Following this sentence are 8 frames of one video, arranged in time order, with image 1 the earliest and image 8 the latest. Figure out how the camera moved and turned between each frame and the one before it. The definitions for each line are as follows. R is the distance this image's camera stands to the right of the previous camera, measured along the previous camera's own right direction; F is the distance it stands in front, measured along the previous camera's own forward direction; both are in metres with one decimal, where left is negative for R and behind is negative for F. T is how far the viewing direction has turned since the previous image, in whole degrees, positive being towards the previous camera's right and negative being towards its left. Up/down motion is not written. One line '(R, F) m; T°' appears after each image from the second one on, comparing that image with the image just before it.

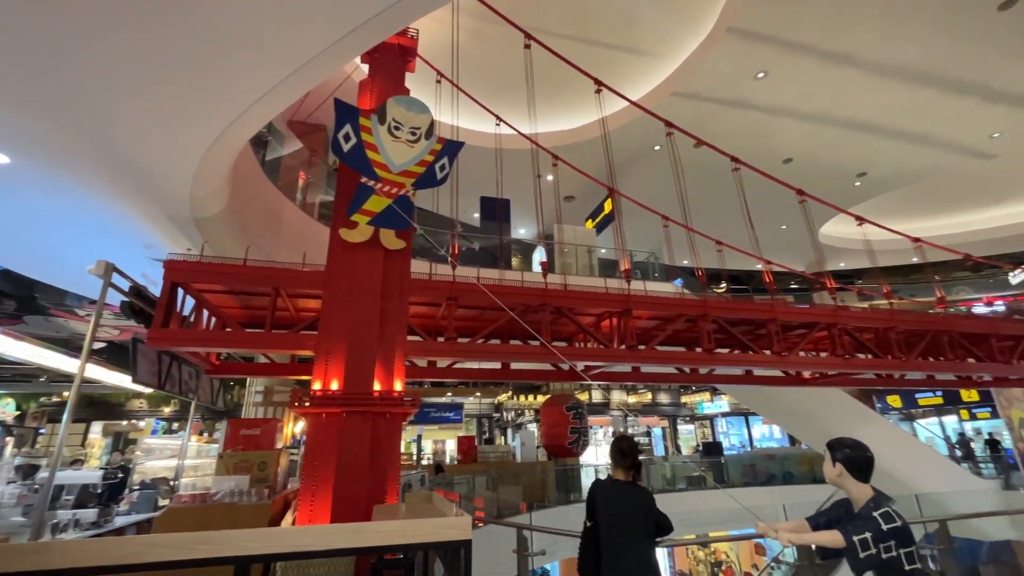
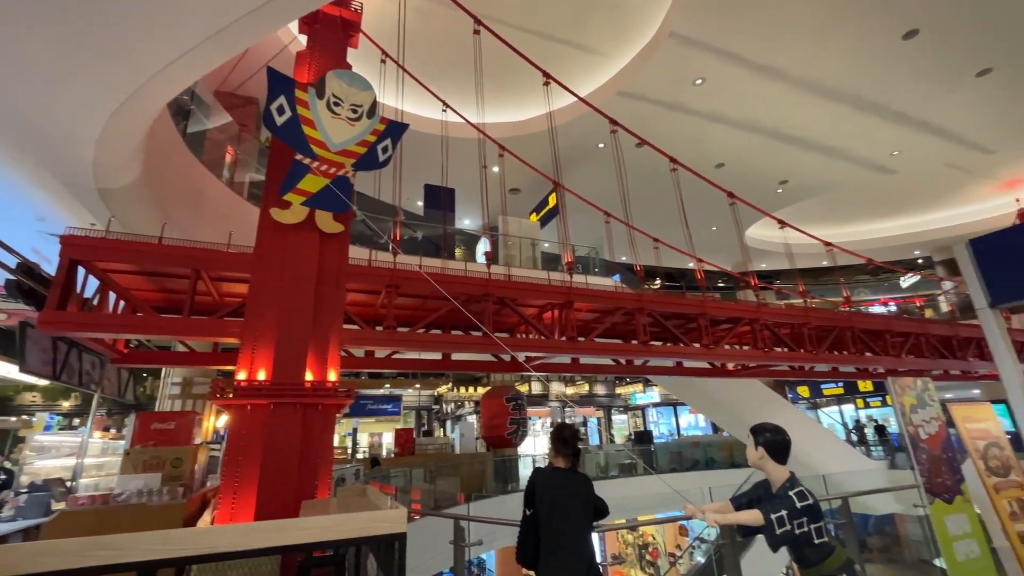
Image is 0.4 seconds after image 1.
(0.0, +0.1) m; +7°
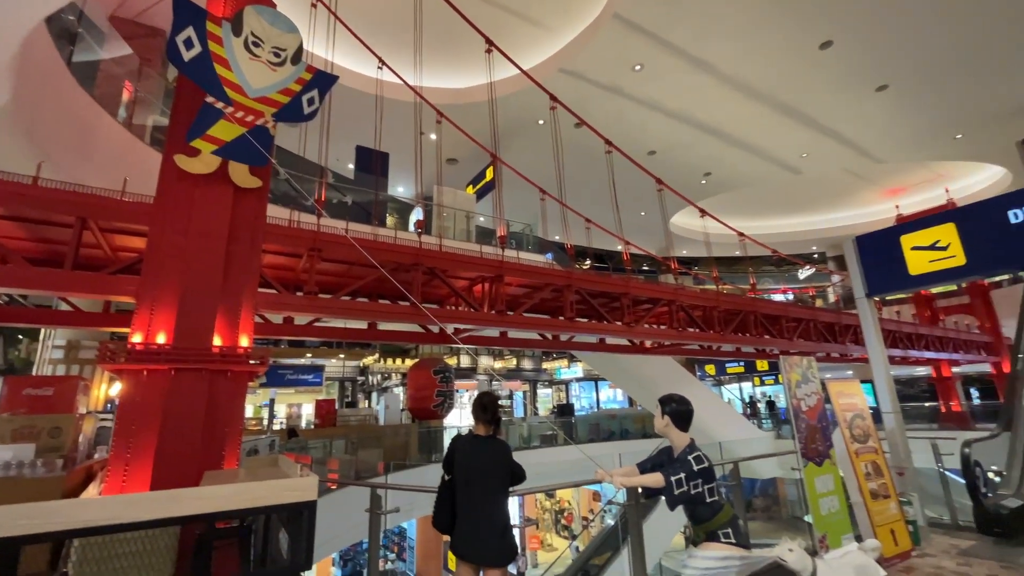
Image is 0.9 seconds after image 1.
(0.0, 0.0) m; +8°
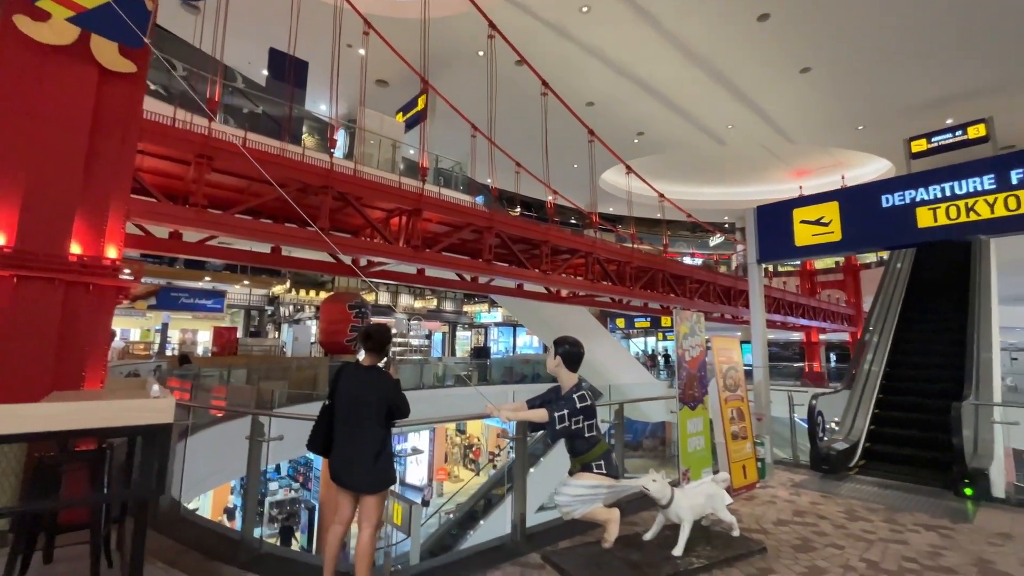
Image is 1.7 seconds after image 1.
(+0.2, +0.1) m; +9°
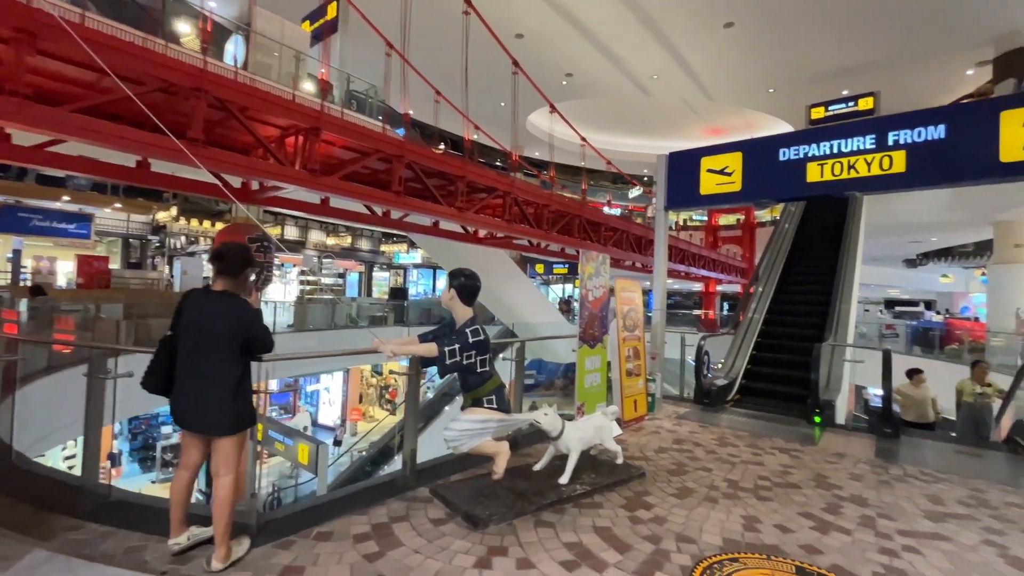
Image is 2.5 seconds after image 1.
(+0.2, +0.2) m; +10°
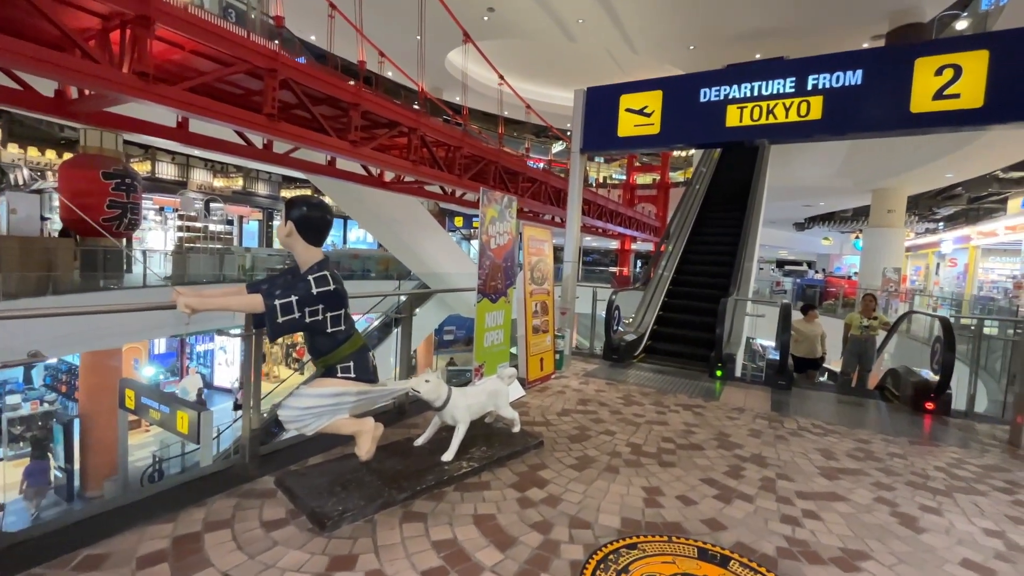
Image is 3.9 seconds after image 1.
(+0.3, +0.6) m; +10°
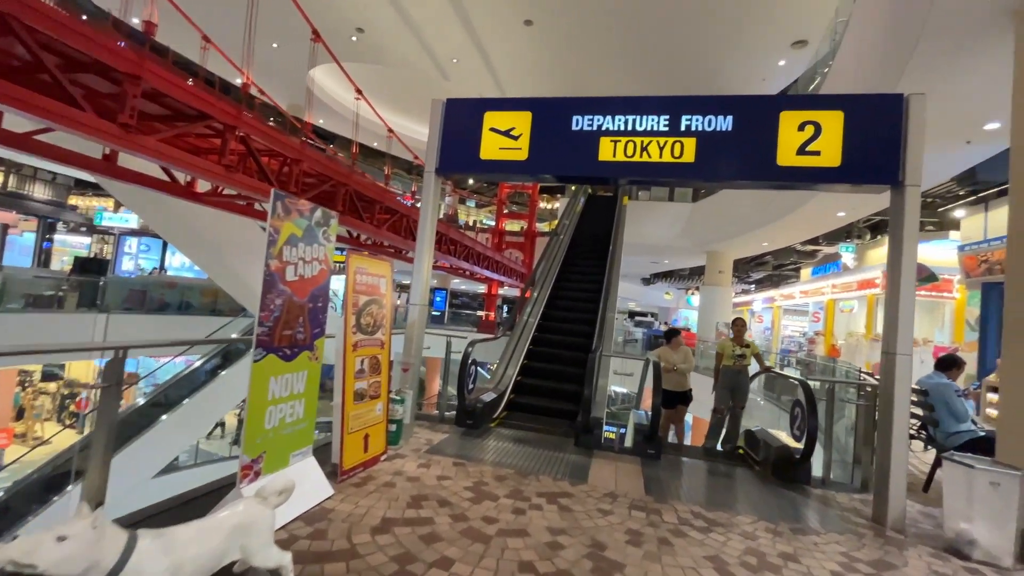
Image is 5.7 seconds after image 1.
(+0.3, +1.0) m; +16°
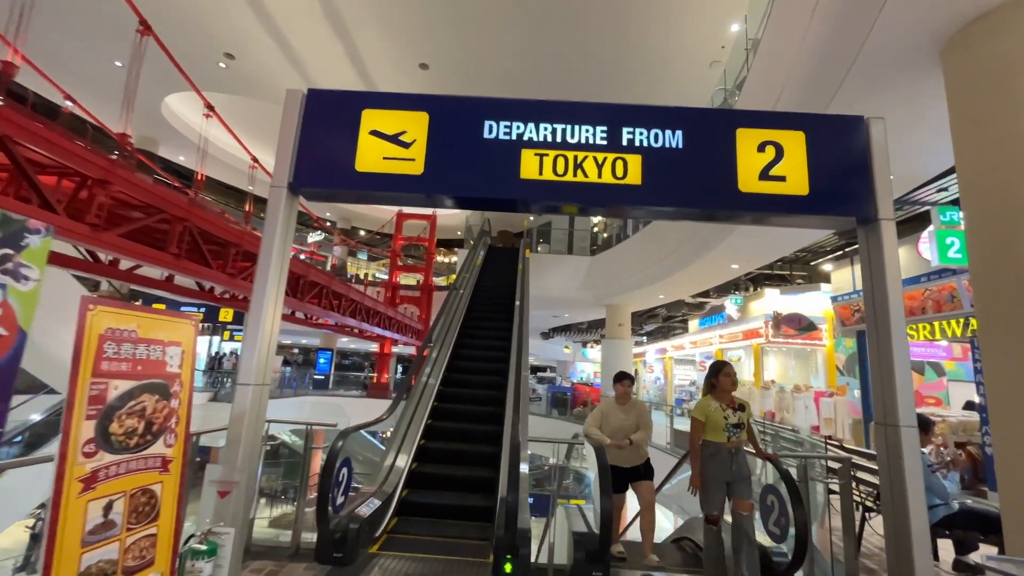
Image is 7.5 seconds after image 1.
(0.0, +1.2) m; +13°
